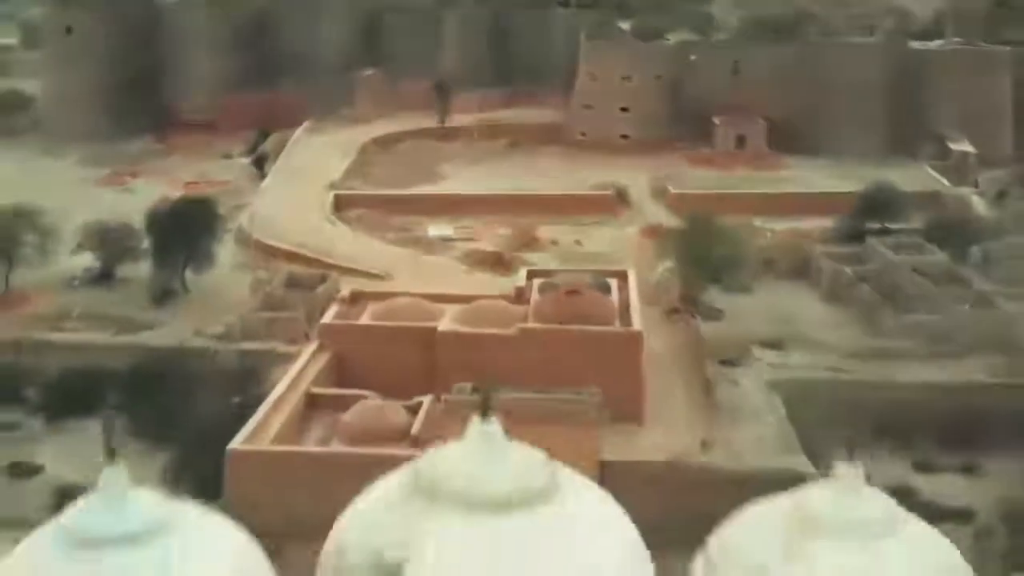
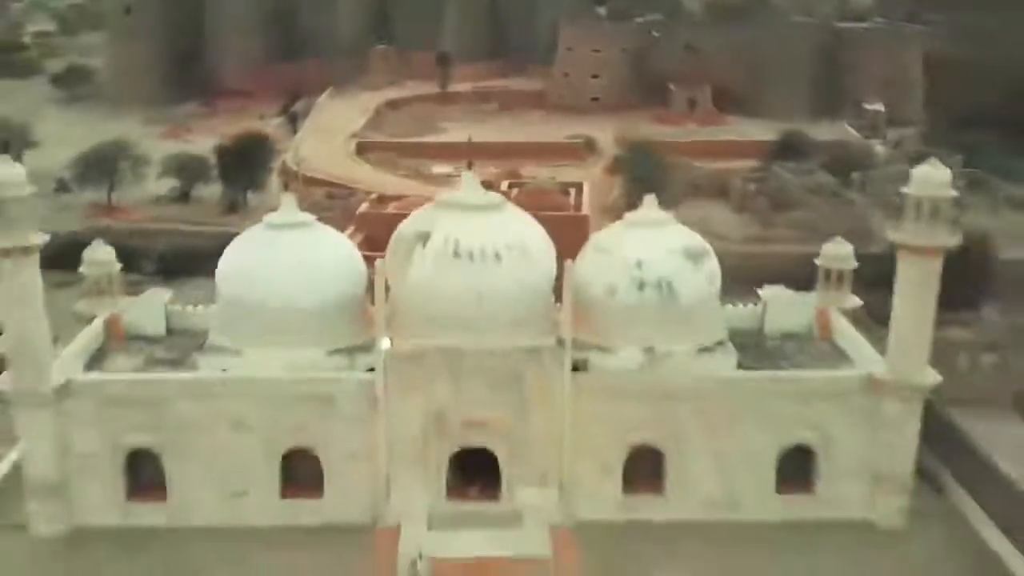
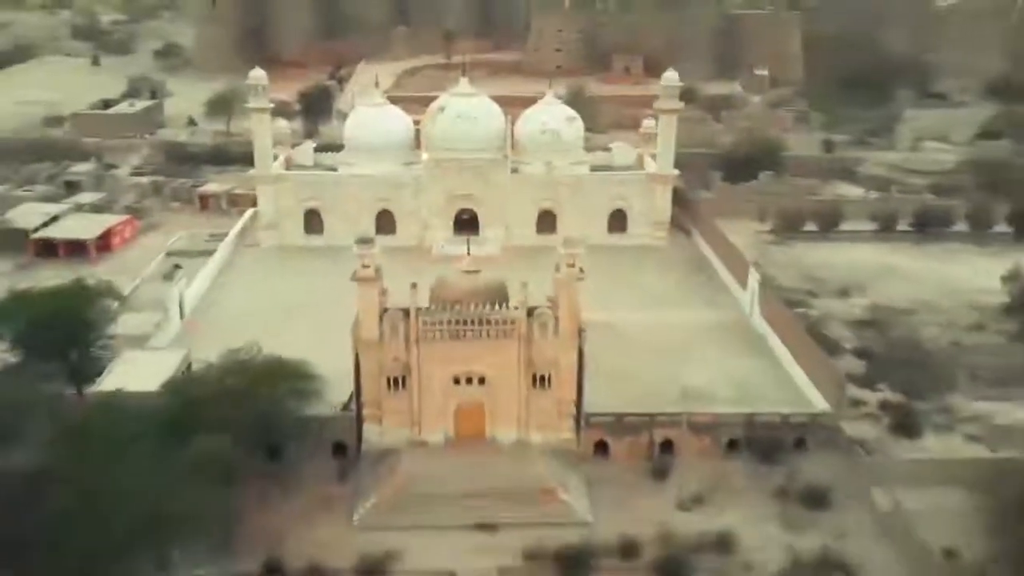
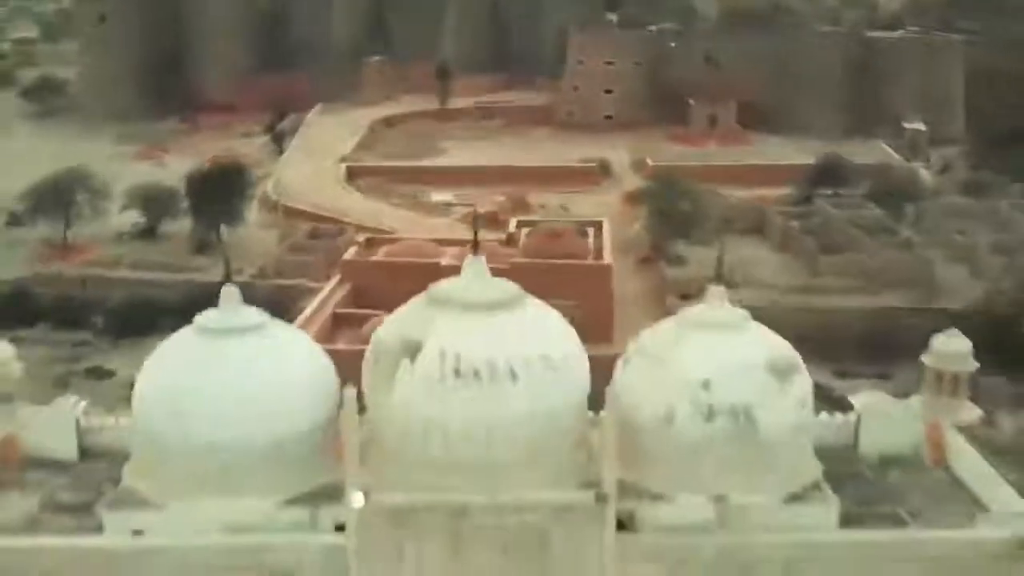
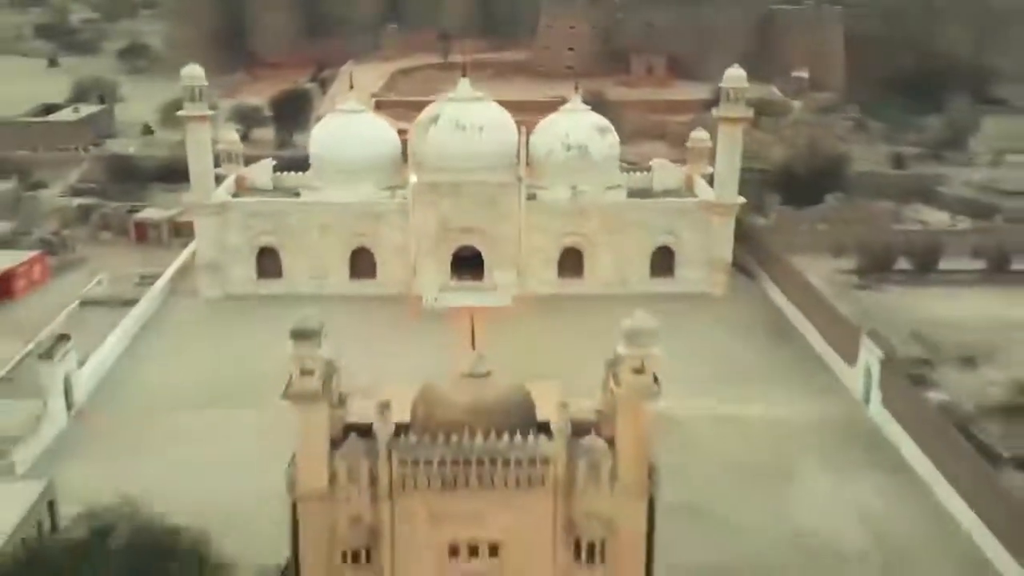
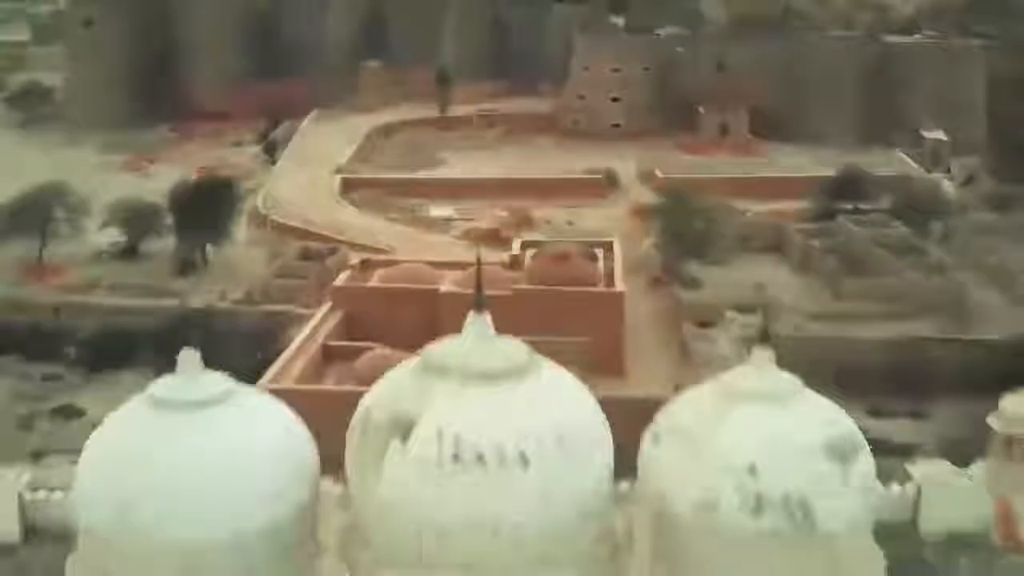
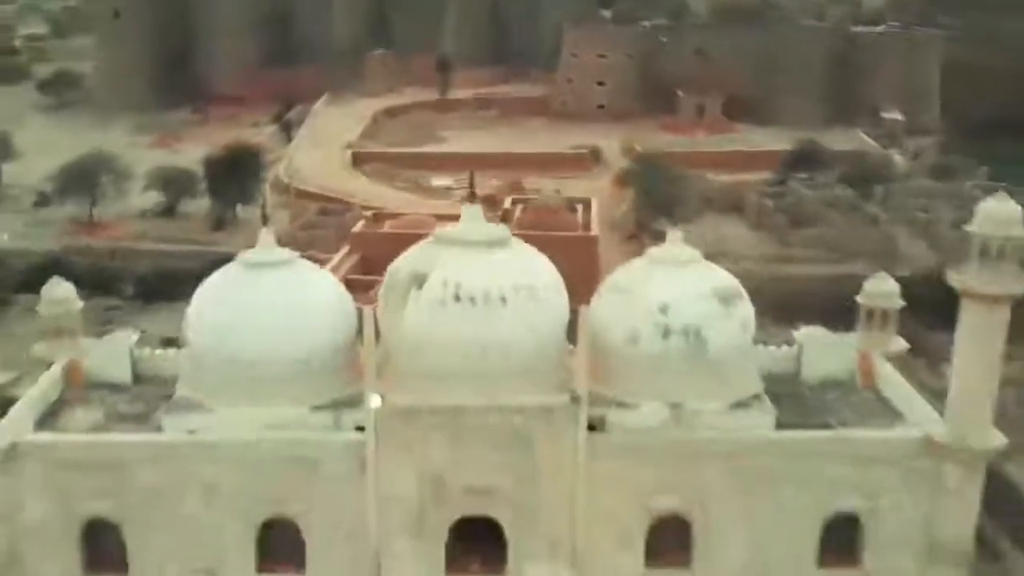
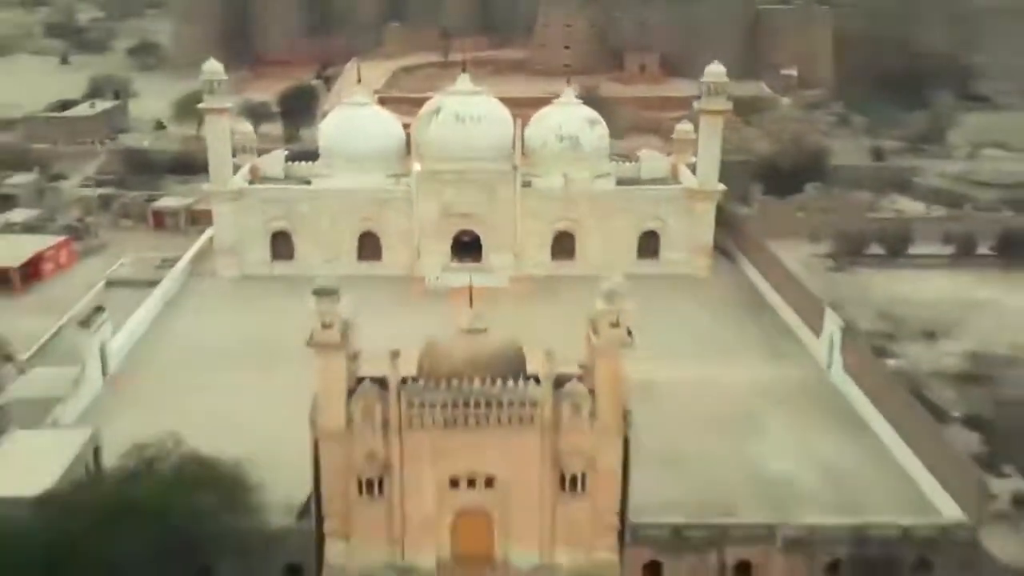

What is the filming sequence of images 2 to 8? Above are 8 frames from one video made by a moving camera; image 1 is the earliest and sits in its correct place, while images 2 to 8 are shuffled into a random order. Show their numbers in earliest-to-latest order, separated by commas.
6, 4, 7, 2, 5, 8, 3
